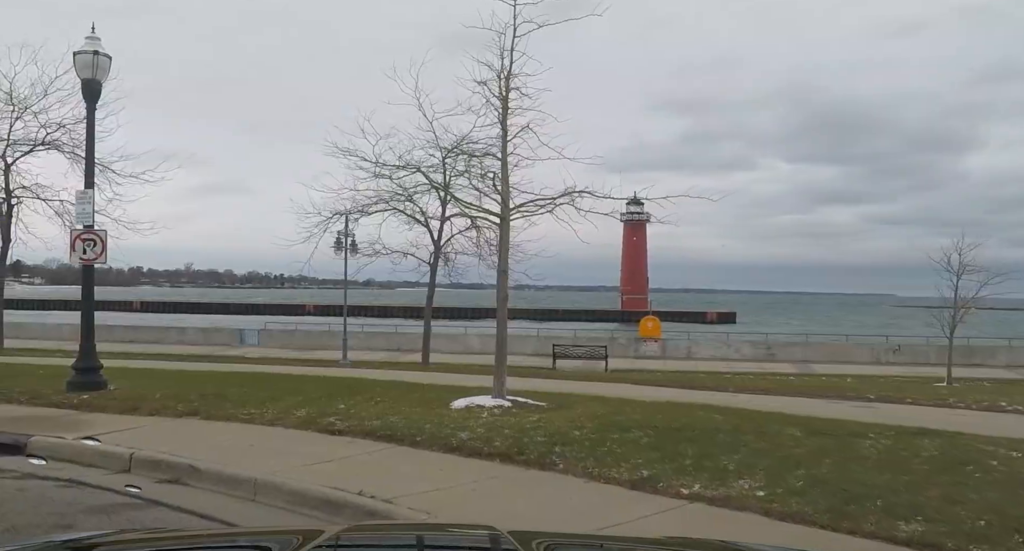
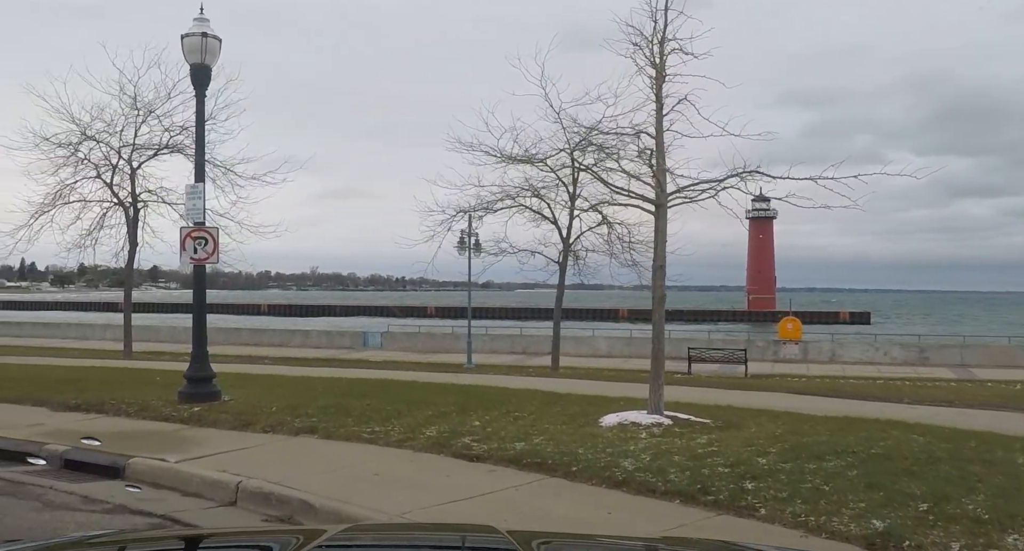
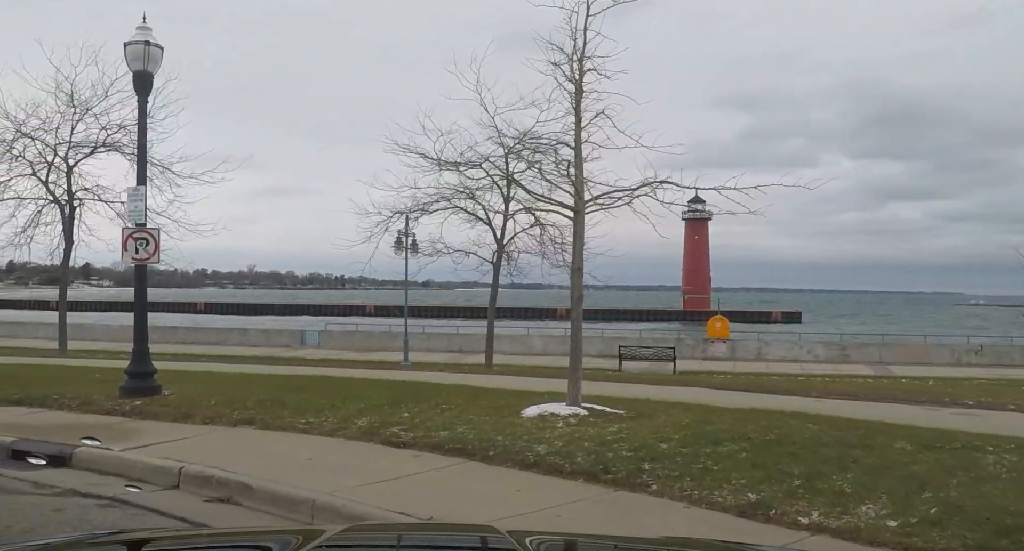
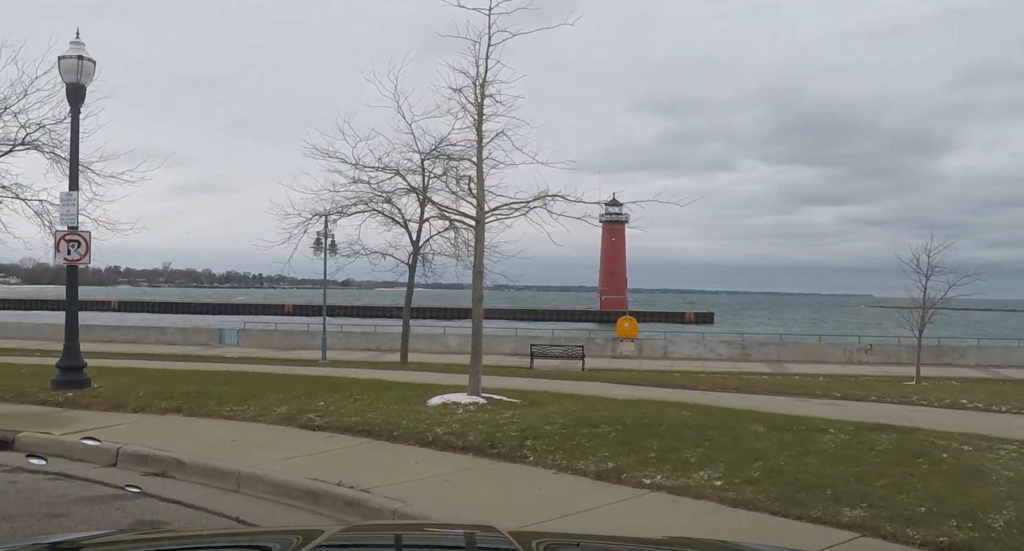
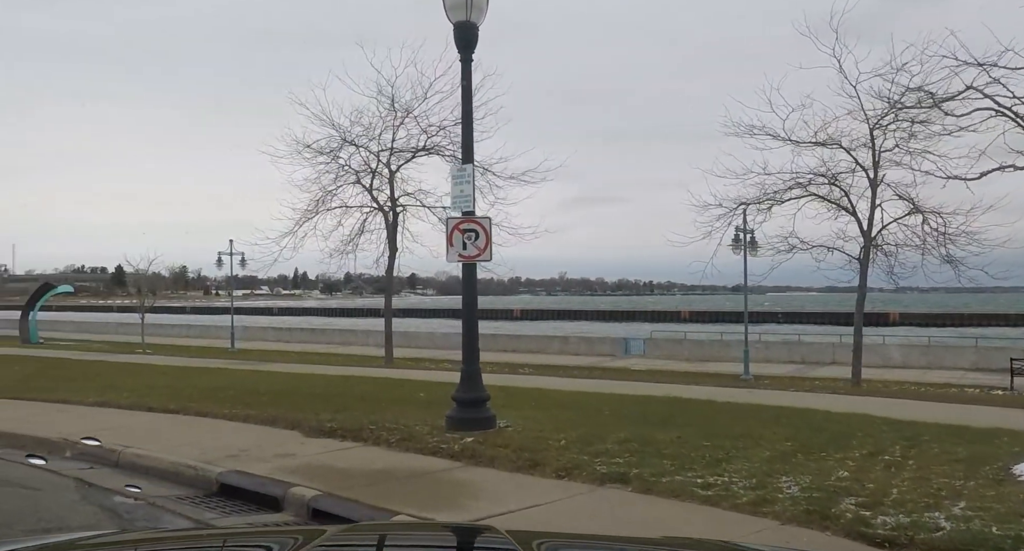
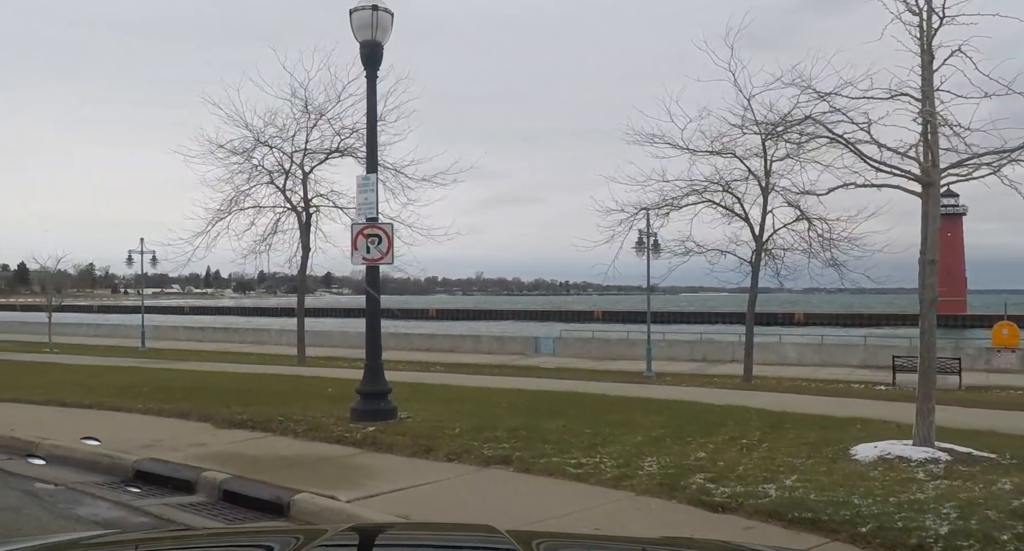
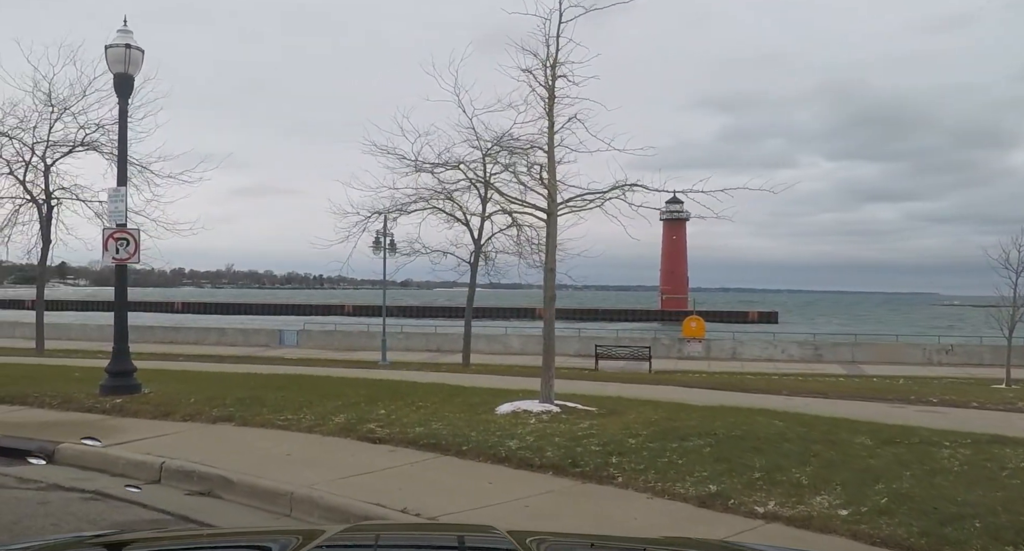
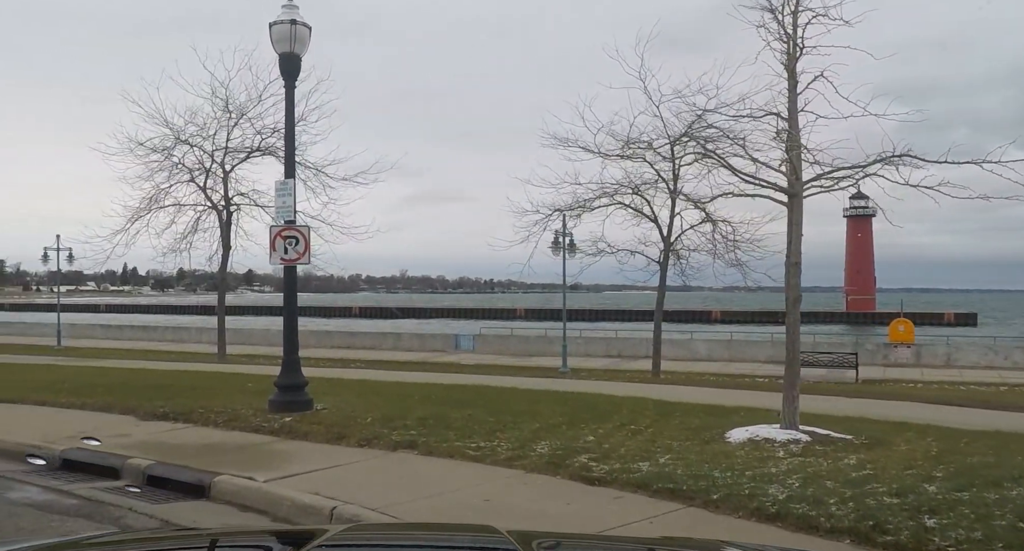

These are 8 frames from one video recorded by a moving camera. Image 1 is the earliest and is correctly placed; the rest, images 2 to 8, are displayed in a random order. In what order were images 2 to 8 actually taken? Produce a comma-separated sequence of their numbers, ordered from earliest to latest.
3, 4, 7, 2, 8, 6, 5
